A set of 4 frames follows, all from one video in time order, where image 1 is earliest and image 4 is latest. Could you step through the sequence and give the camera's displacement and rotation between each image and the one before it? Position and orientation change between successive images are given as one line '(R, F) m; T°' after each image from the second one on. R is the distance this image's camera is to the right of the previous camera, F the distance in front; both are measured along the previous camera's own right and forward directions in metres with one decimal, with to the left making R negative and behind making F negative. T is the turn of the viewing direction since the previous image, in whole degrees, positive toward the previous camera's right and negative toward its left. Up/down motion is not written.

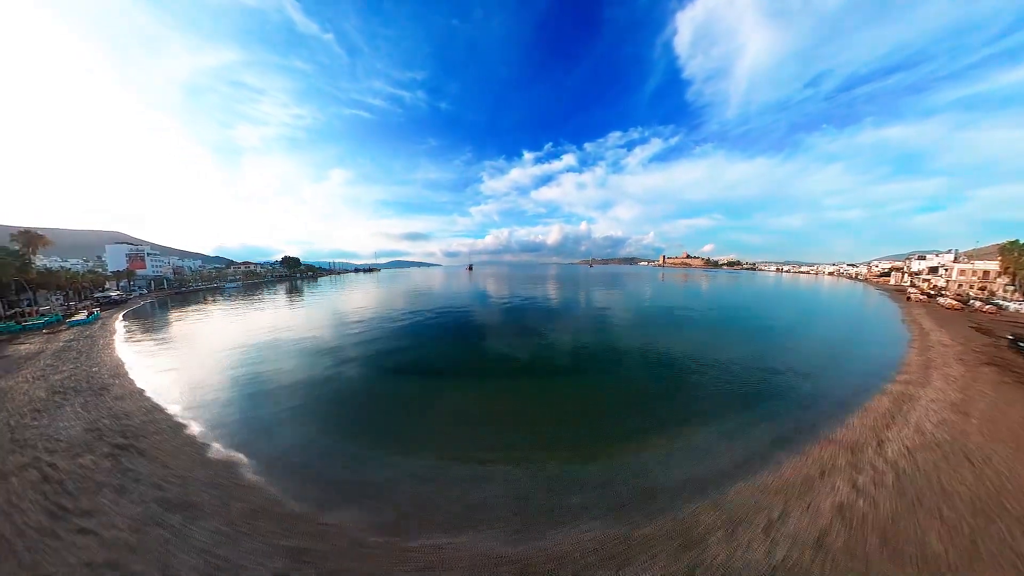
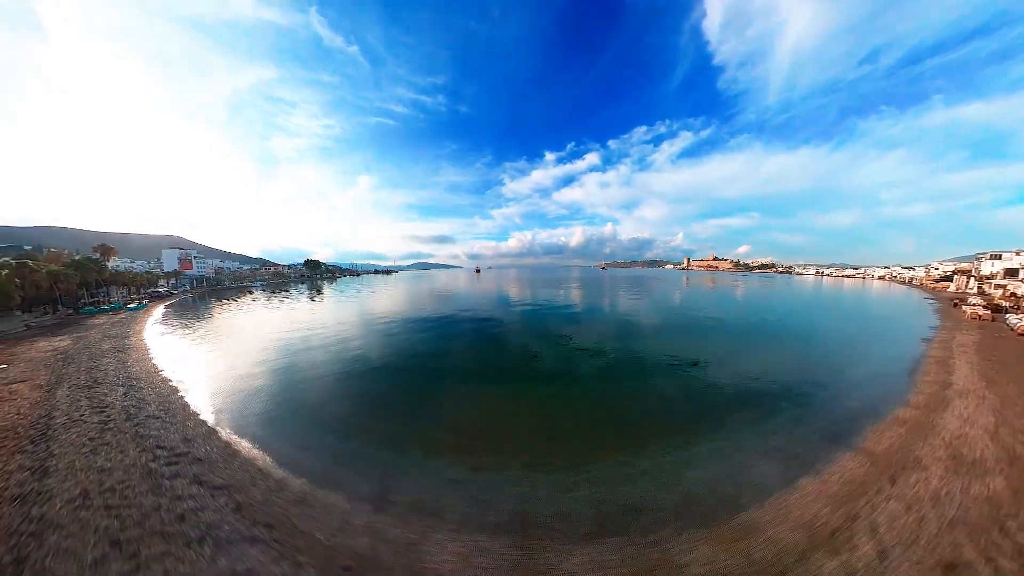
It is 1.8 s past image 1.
(+1.1, +0.9) m; -5°
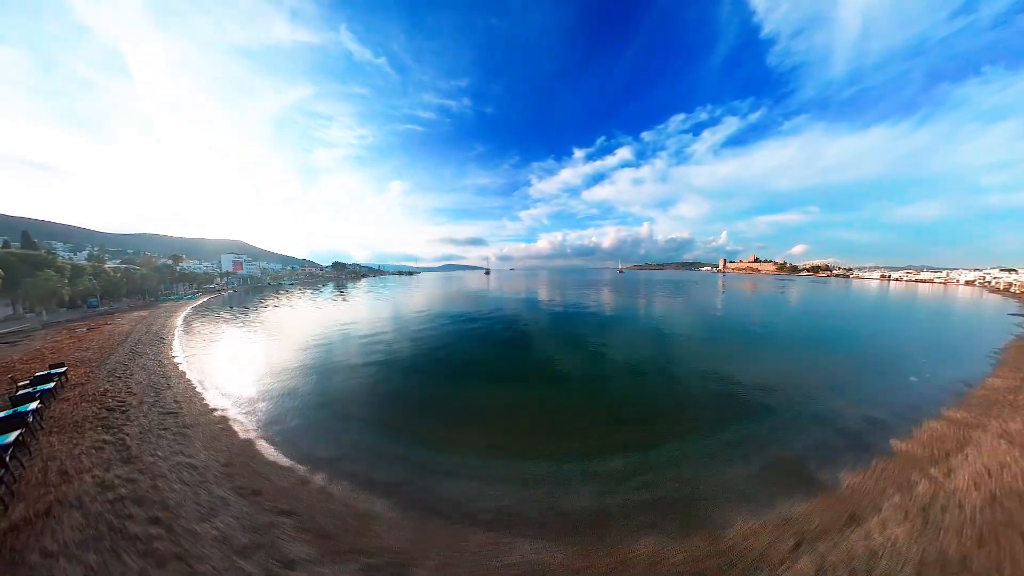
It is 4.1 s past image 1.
(+1.4, +1.4) m; -6°
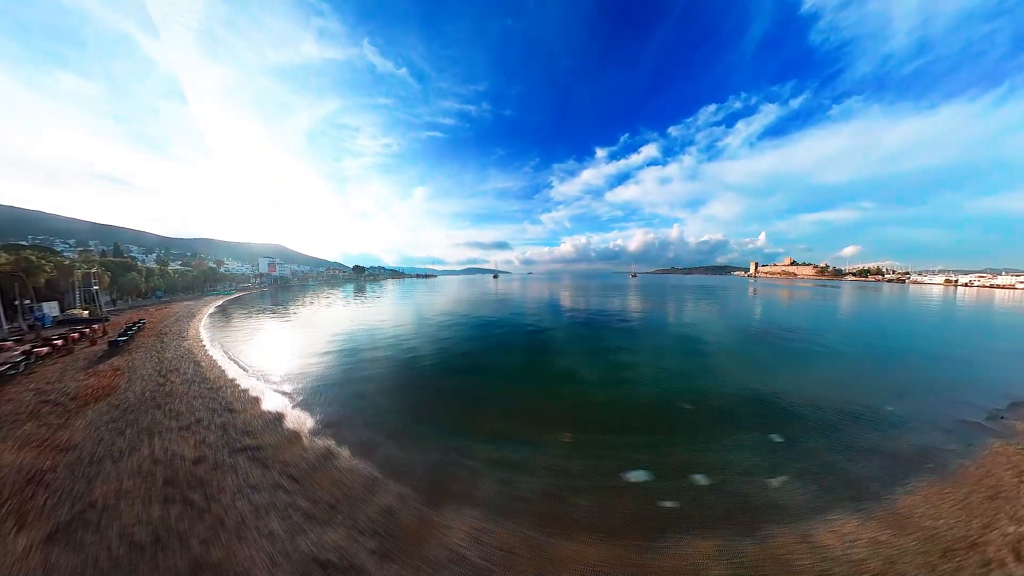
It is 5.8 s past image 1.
(+0.9, +1.3) m; -4°
